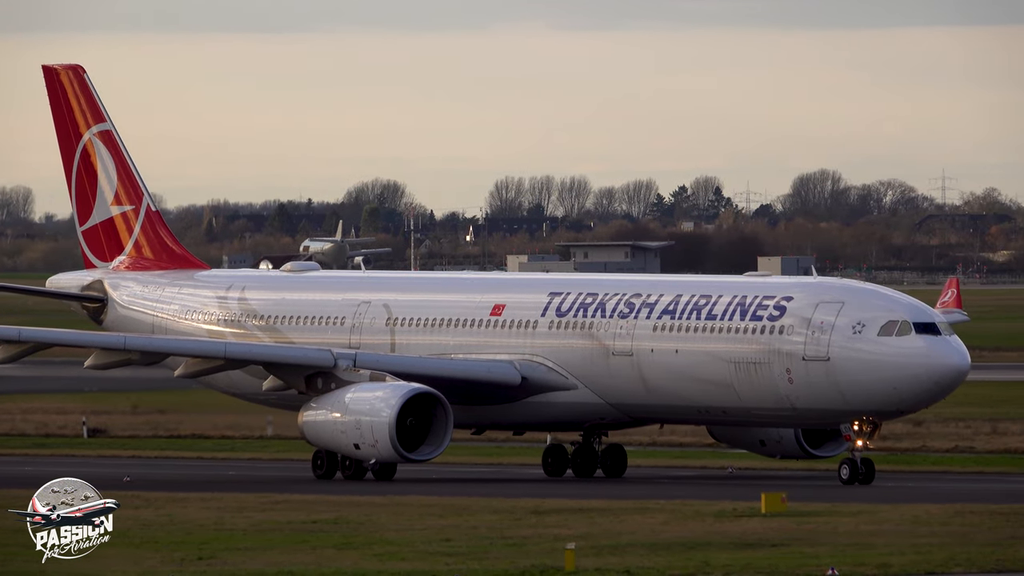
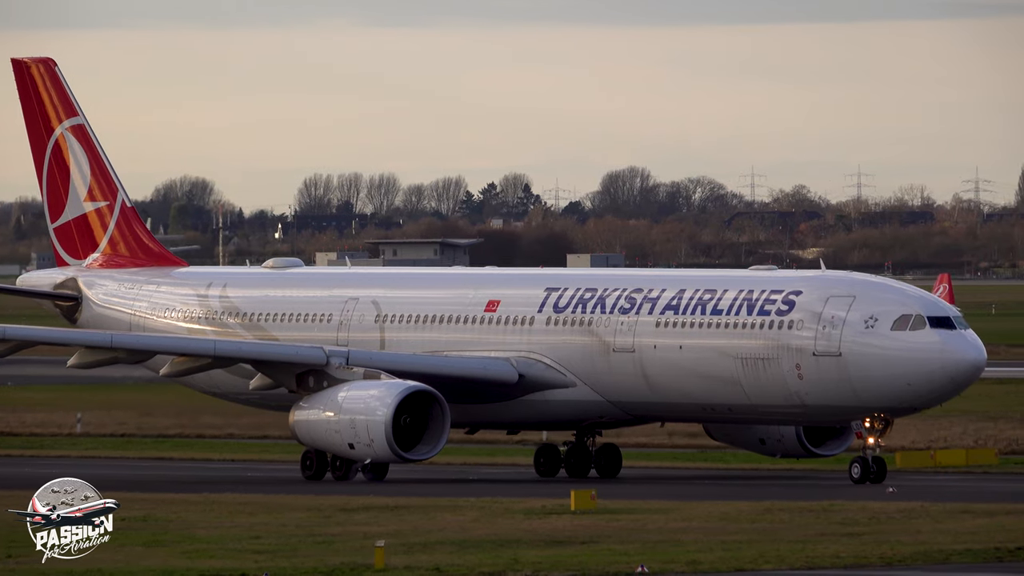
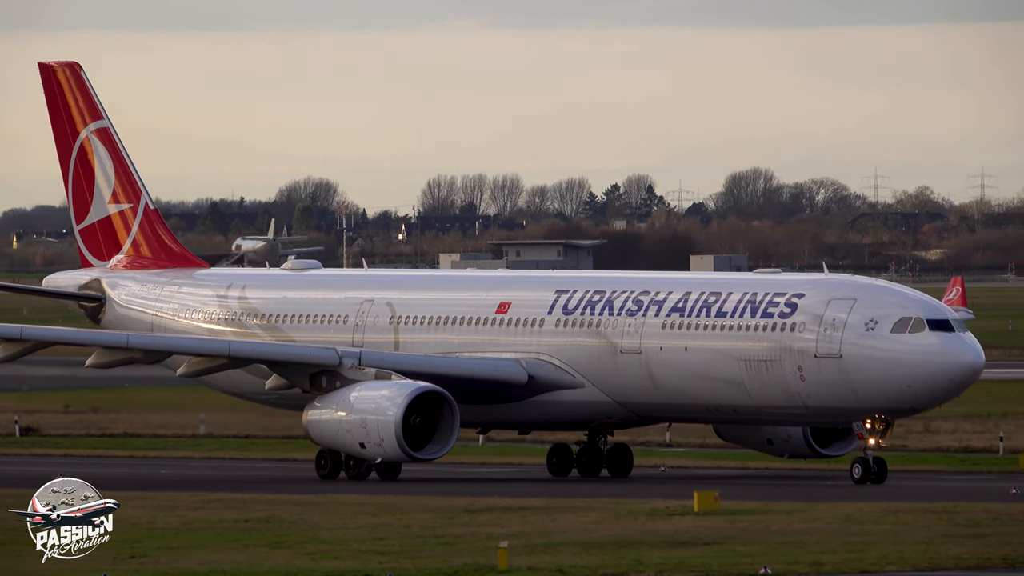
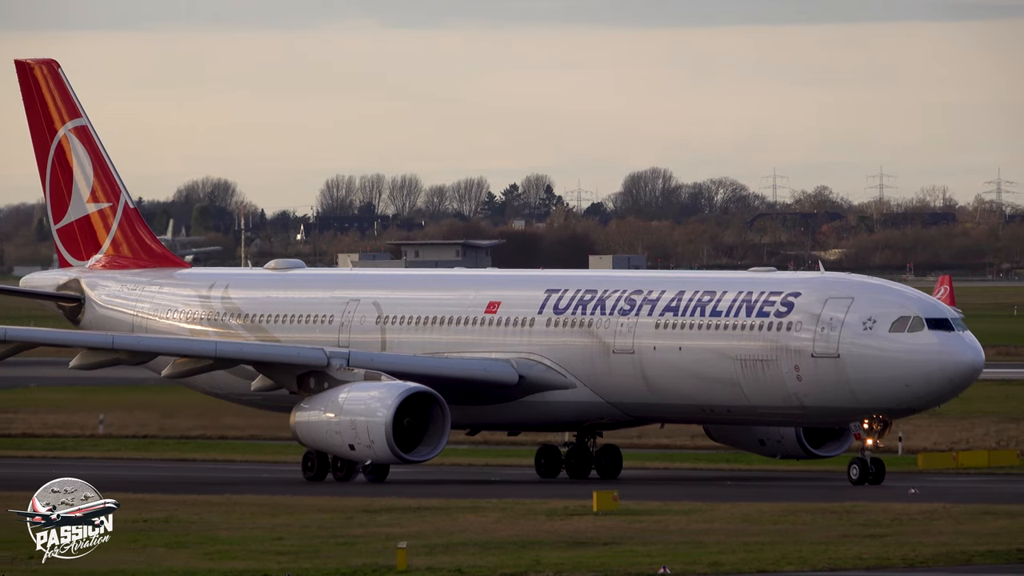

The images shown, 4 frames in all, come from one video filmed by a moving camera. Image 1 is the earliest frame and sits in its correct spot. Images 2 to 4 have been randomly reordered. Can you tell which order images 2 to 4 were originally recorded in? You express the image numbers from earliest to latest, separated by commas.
3, 4, 2
